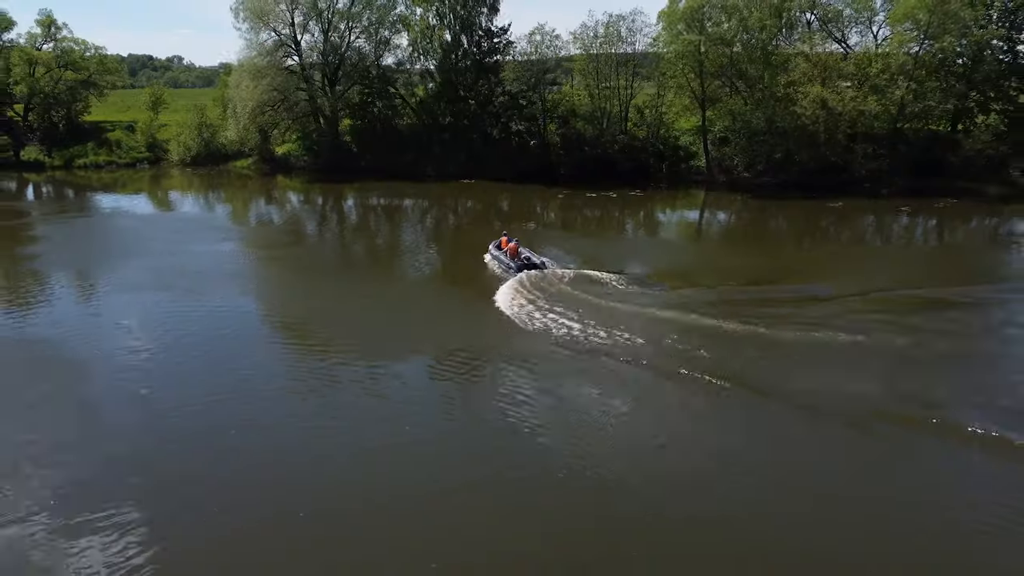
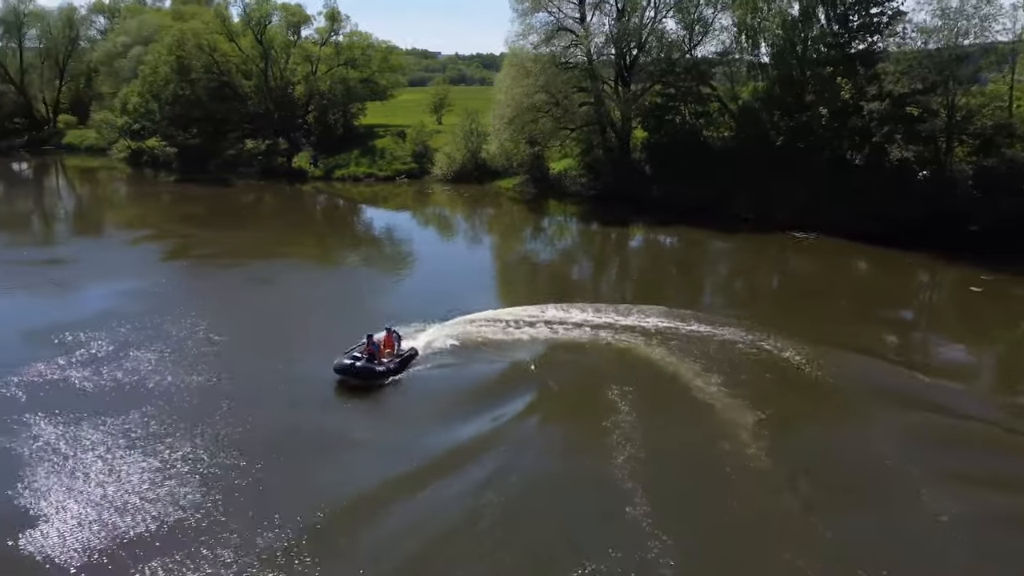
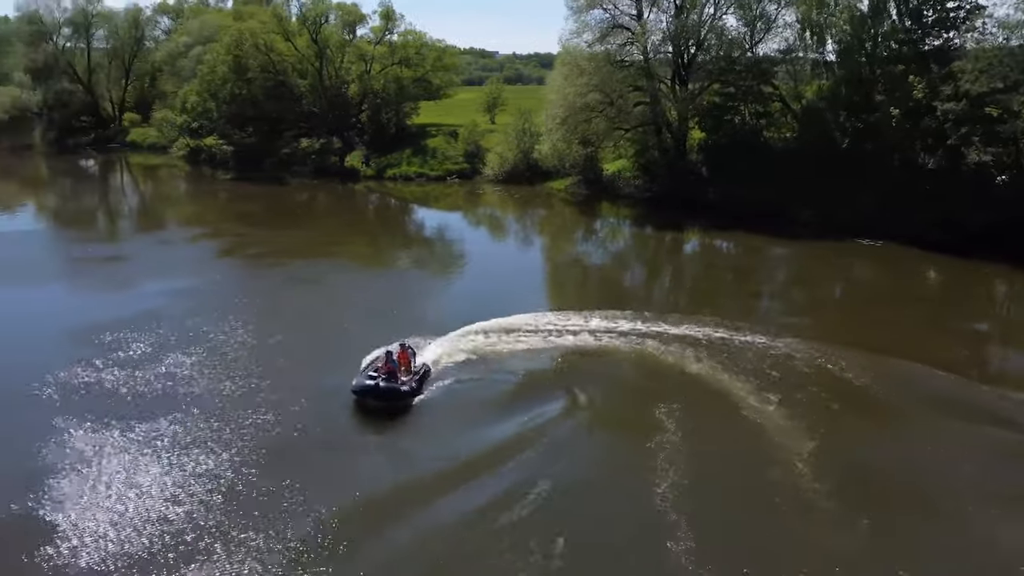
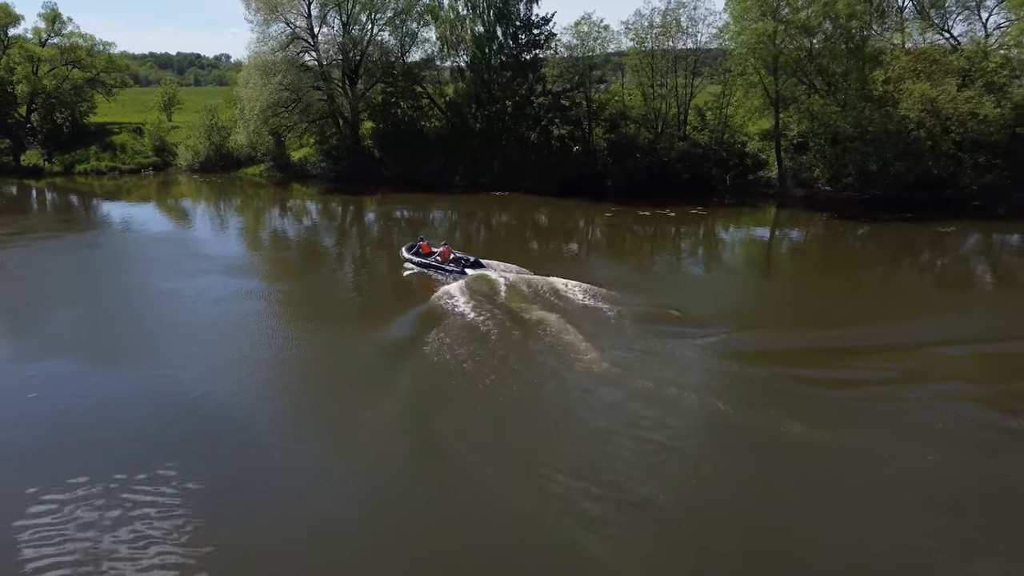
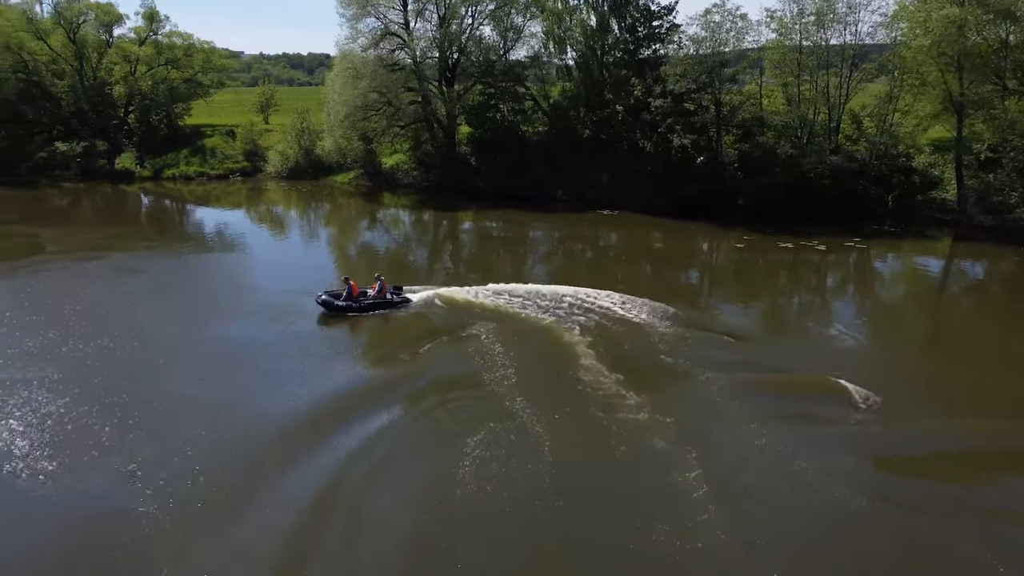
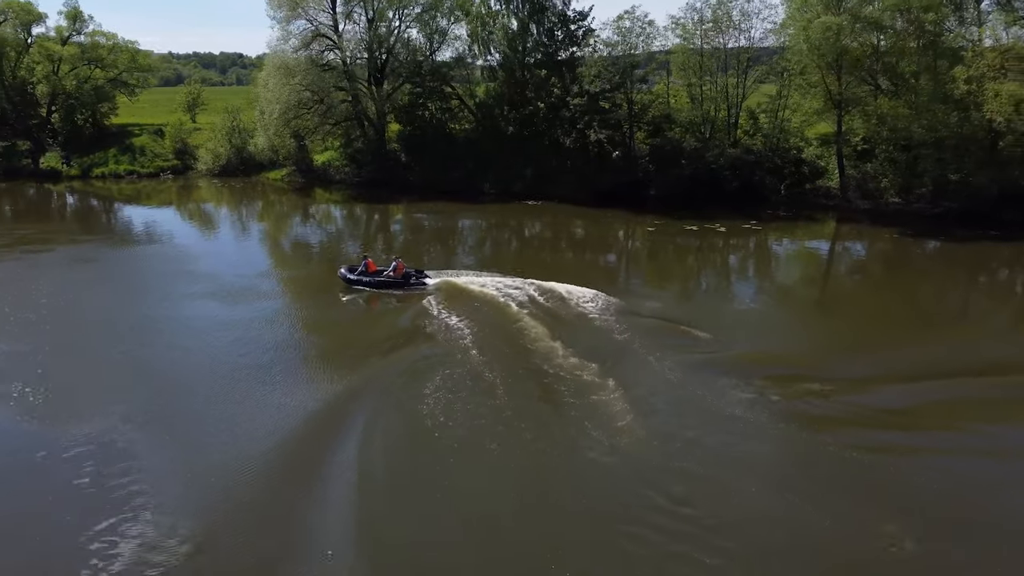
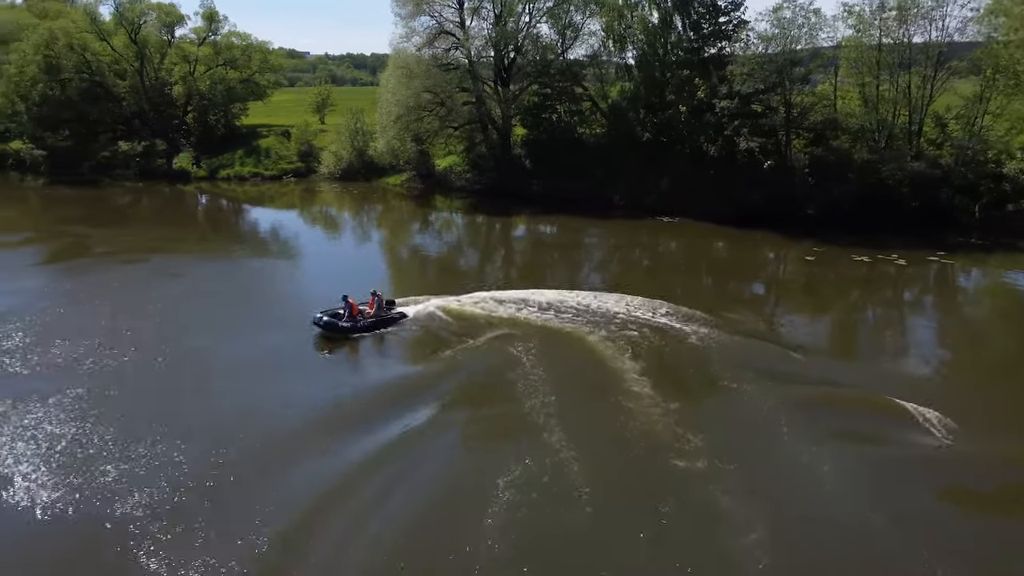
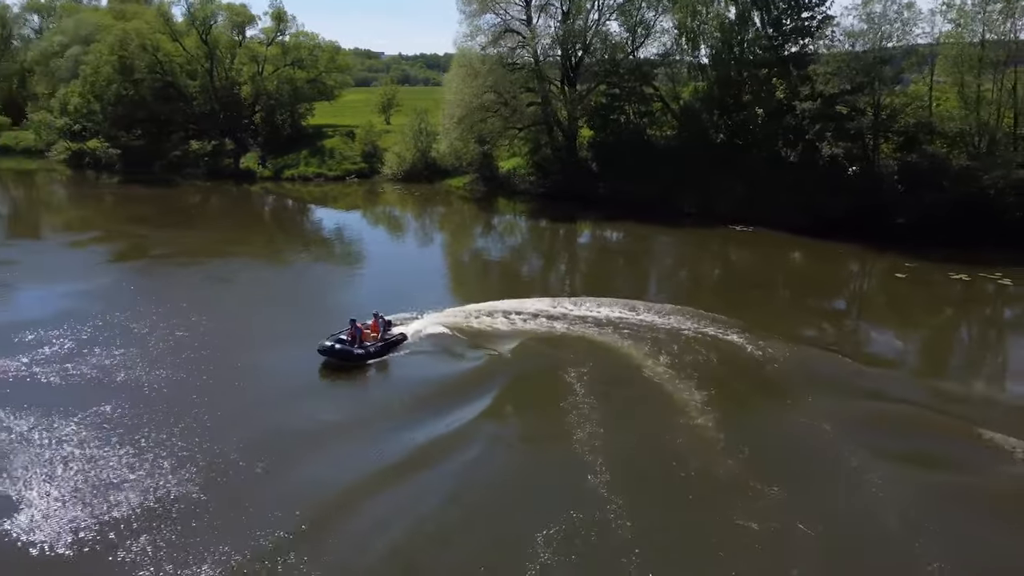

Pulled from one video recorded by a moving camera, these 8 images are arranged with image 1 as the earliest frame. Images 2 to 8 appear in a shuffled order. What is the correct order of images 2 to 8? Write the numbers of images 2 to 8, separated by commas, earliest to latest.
4, 6, 5, 7, 8, 2, 3
